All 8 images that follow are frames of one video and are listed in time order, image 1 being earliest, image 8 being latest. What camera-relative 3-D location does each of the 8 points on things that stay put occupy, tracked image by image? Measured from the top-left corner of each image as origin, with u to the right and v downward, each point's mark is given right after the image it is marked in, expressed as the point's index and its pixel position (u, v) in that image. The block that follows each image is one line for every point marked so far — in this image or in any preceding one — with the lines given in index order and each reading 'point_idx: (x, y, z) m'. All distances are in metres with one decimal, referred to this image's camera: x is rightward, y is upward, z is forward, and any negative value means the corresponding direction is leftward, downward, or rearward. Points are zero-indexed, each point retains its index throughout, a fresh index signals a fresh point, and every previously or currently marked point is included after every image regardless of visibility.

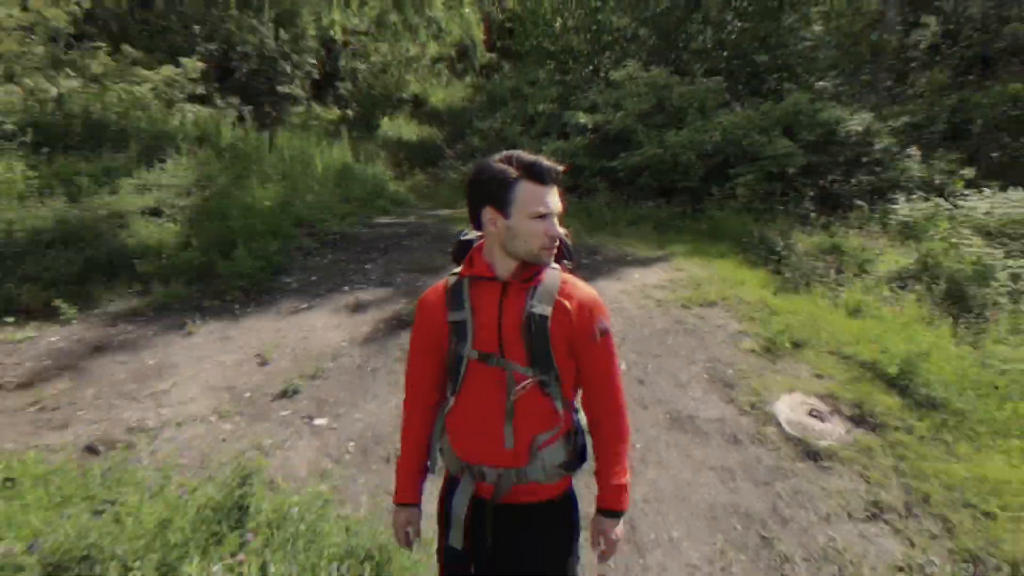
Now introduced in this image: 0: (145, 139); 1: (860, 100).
0: (-4.0, +1.7, +5.9) m
1: (+5.0, +2.7, +7.8) m
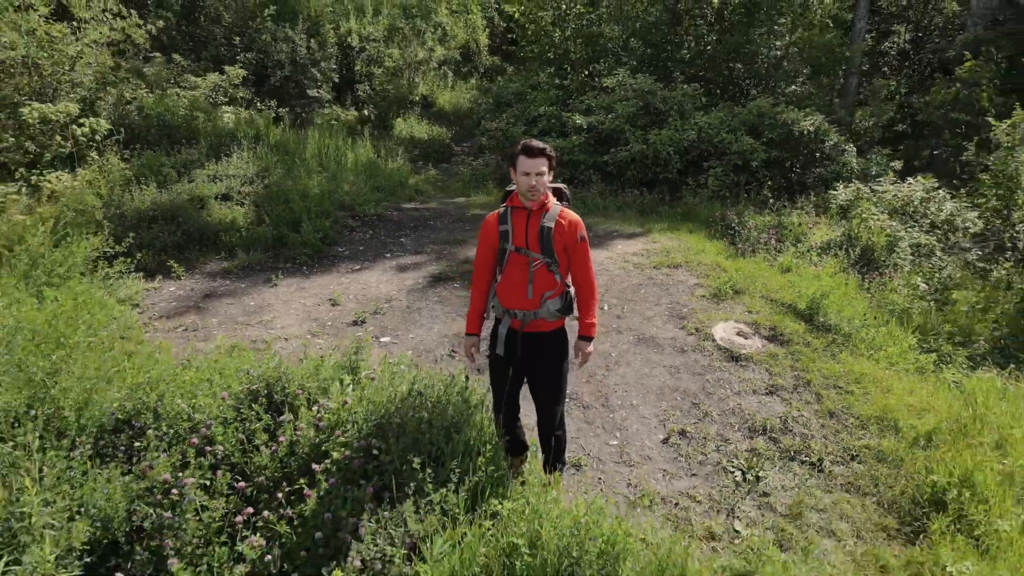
0: (-4.0, +2.0, +7.0) m
1: (+5.1, +3.1, +8.9) m
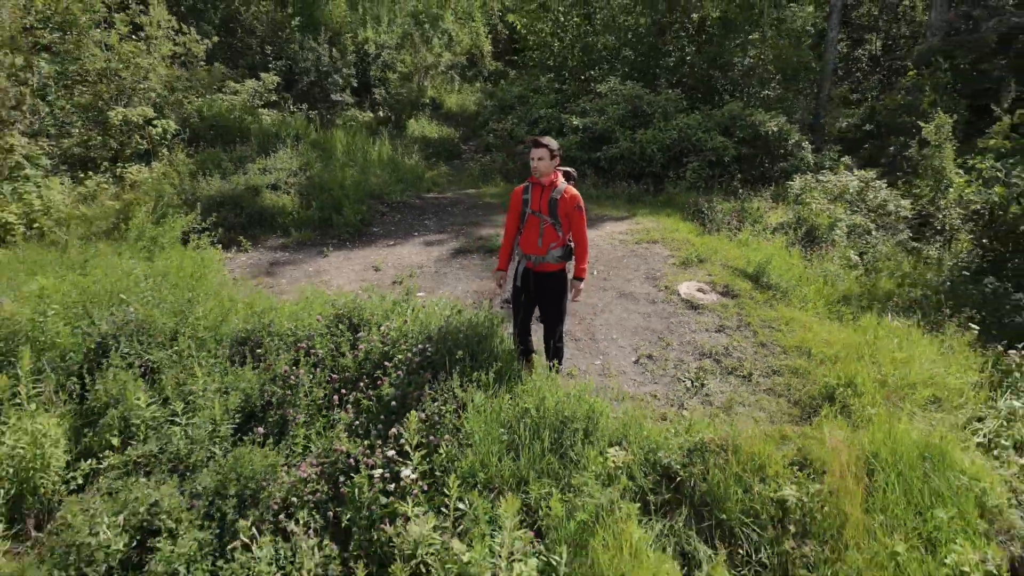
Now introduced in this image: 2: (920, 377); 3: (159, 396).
0: (-3.9, +2.3, +8.1) m
1: (+5.2, +3.4, +10.0) m
2: (+3.3, -0.7, +4.3) m
3: (-2.3, -0.7, +3.5) m
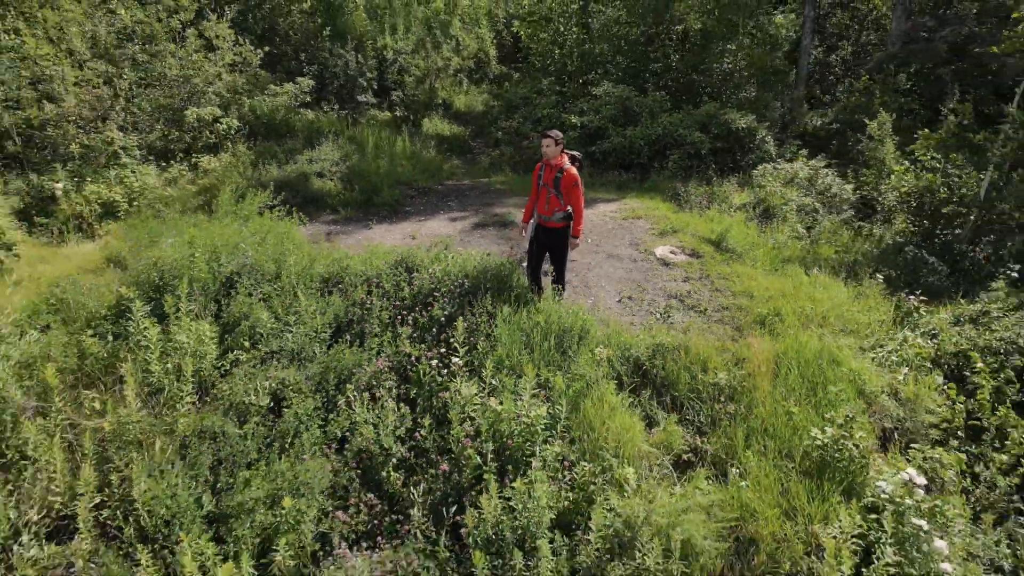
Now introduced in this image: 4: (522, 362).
0: (-3.8, +2.8, +9.5) m
1: (+5.3, +3.9, +11.4) m
2: (+3.4, -0.3, +5.7) m
3: (-2.1, -0.2, +4.8) m
4: (+0.1, -0.6, +4.5) m
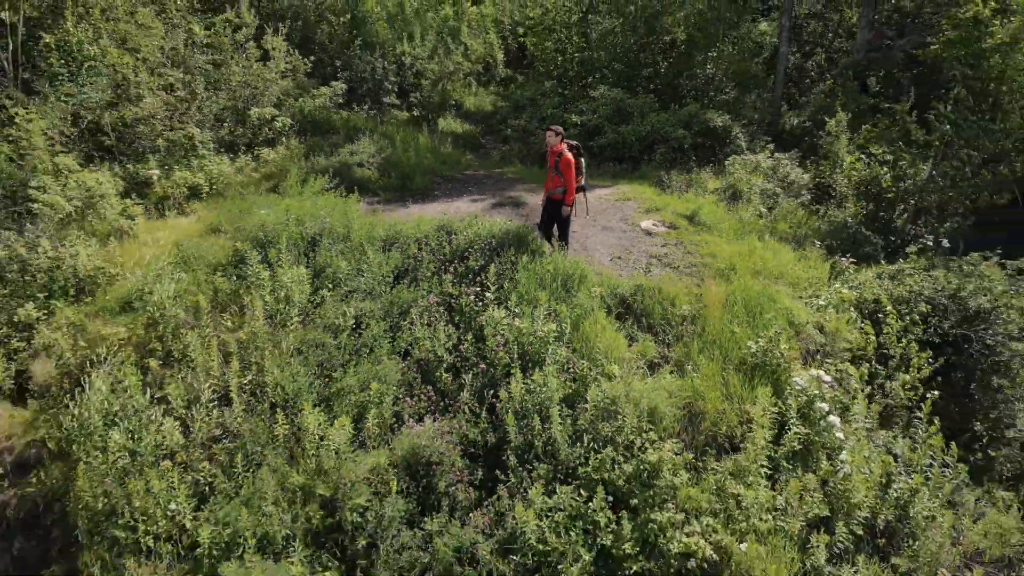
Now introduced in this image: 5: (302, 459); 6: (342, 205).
0: (-3.6, +3.3, +11.0) m
1: (+5.5, +4.4, +12.9) m
2: (+3.6, +0.2, +7.2) m
3: (-2.0, +0.3, +6.4) m
4: (+0.3, -0.1, +6.1) m
5: (-1.9, -1.6, +4.9) m
6: (-2.4, +1.1, +7.4) m
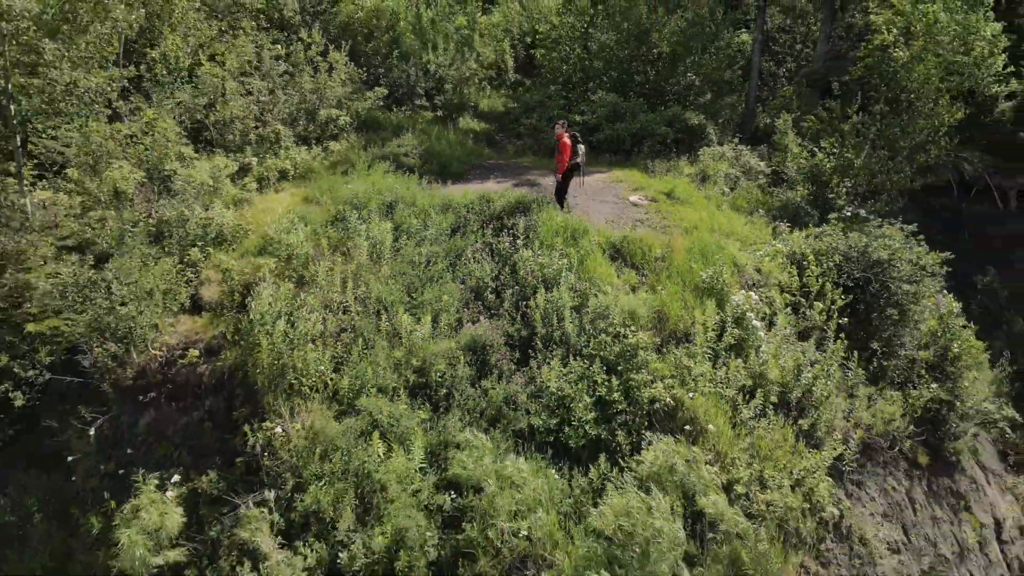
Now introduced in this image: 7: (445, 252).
0: (-3.2, +4.1, +13.5) m
1: (+5.9, +5.2, +15.4) m
2: (+4.0, +1.0, +9.7) m
3: (-1.6, +1.1, +8.9) m
4: (+0.7, +0.7, +8.5) m
5: (-1.6, -0.8, +7.3) m
6: (-2.0, +1.9, +9.9) m
7: (-1.0, +0.5, +8.4) m
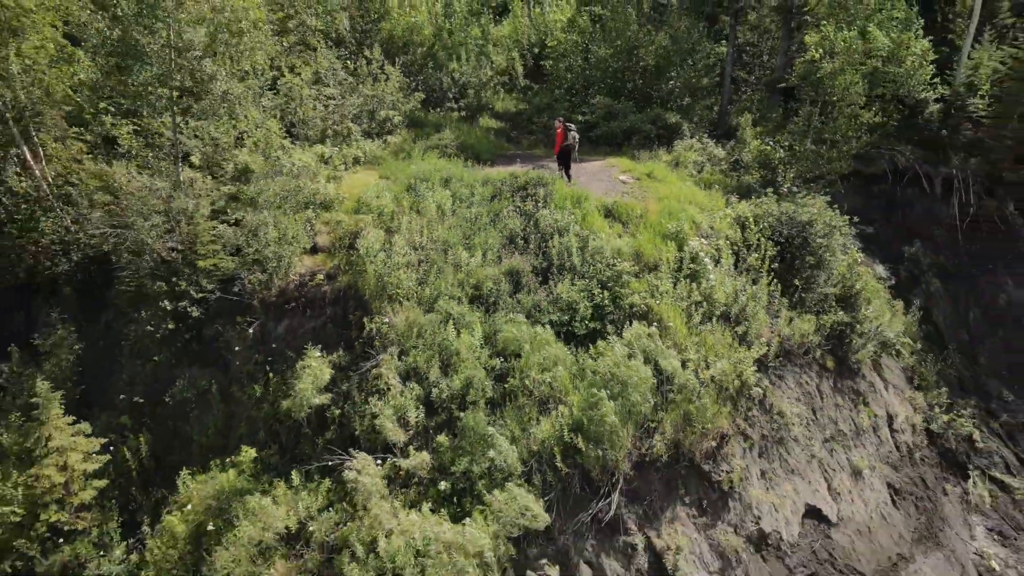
0: (-2.7, +5.2, +17.0) m
1: (+6.4, +6.3, +18.9) m
2: (+4.5, +2.2, +13.2) m
3: (-1.1, +2.2, +12.3) m
4: (+1.2, +1.8, +12.0) m
5: (-1.0, +0.4, +10.8) m
6: (-1.5, +3.0, +13.4) m
7: (-0.5, +1.7, +11.9) m
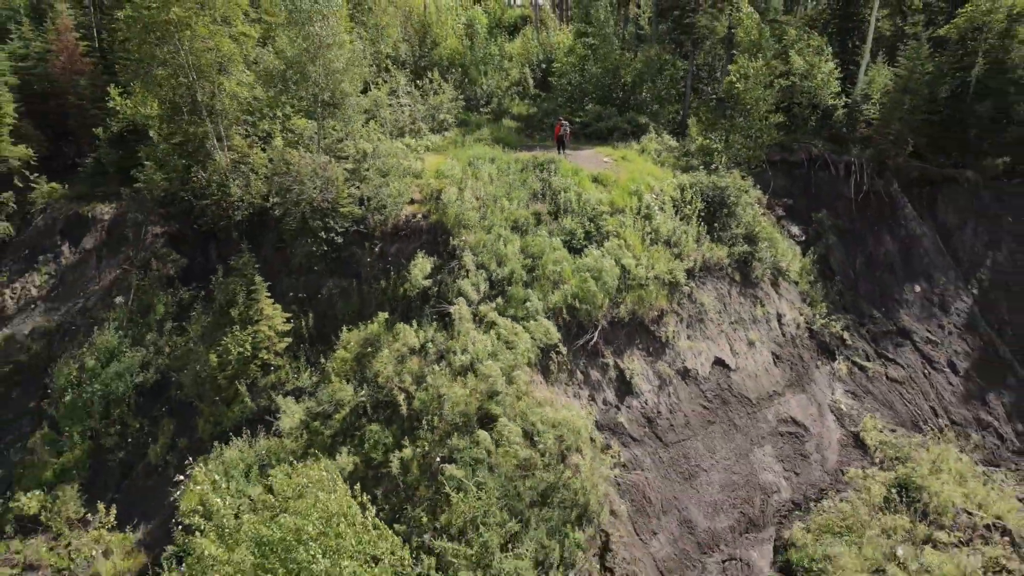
0: (-1.9, +7.4, +24.0) m
1: (+7.1, +8.5, +26.0) m
2: (+5.3, +4.3, +20.3) m
3: (-0.3, +4.4, +19.4) m
4: (+2.0, +4.0, +19.1) m
5: (-0.3, +2.6, +17.9) m
6: (-0.7, +5.2, +20.4) m
7: (+0.3, +3.9, +19.0) m
